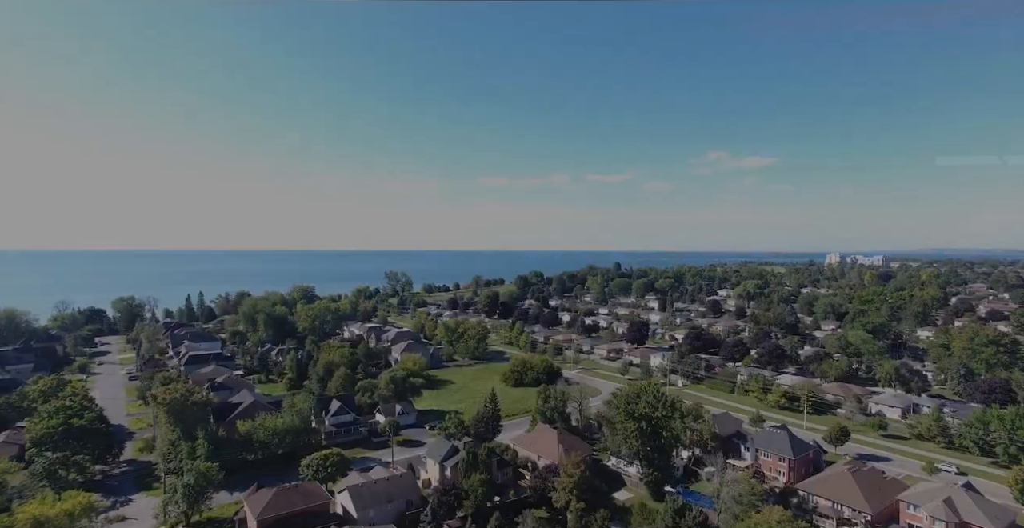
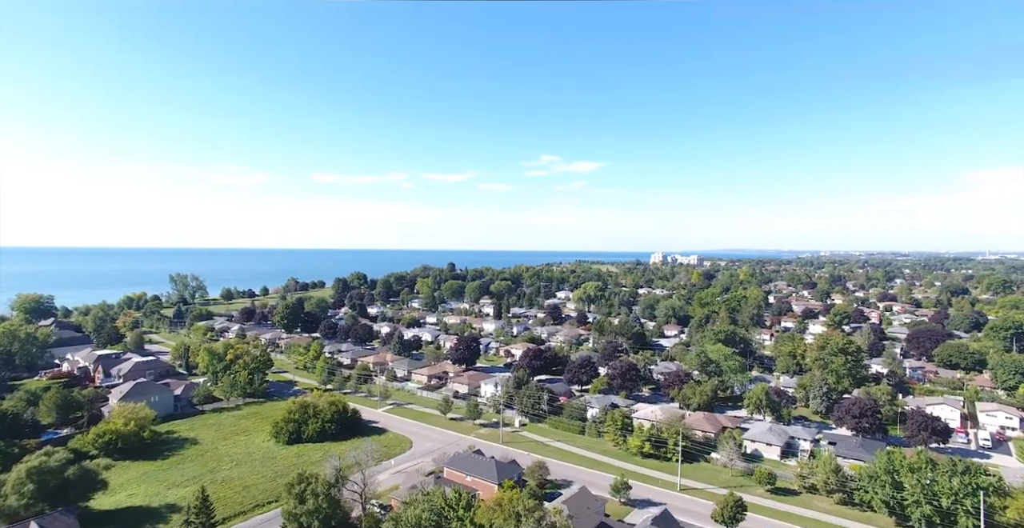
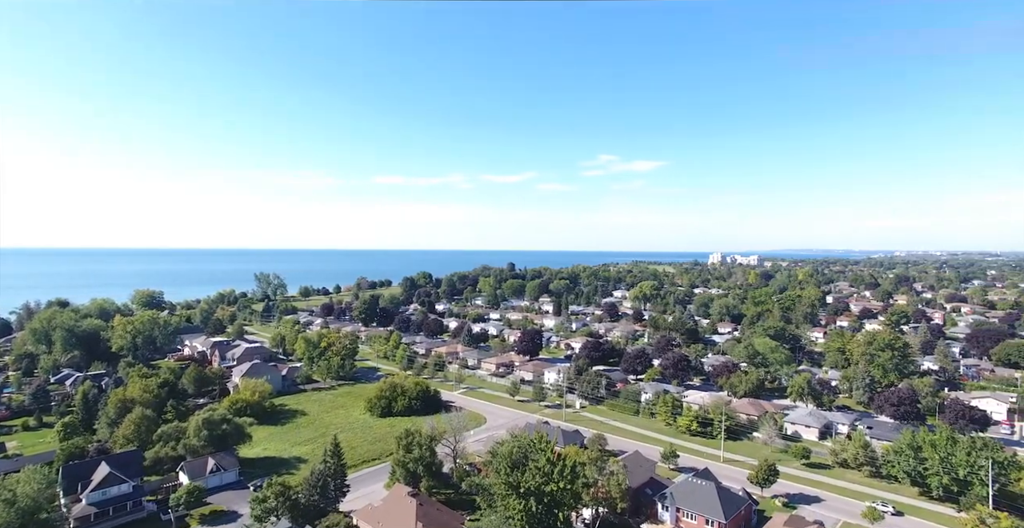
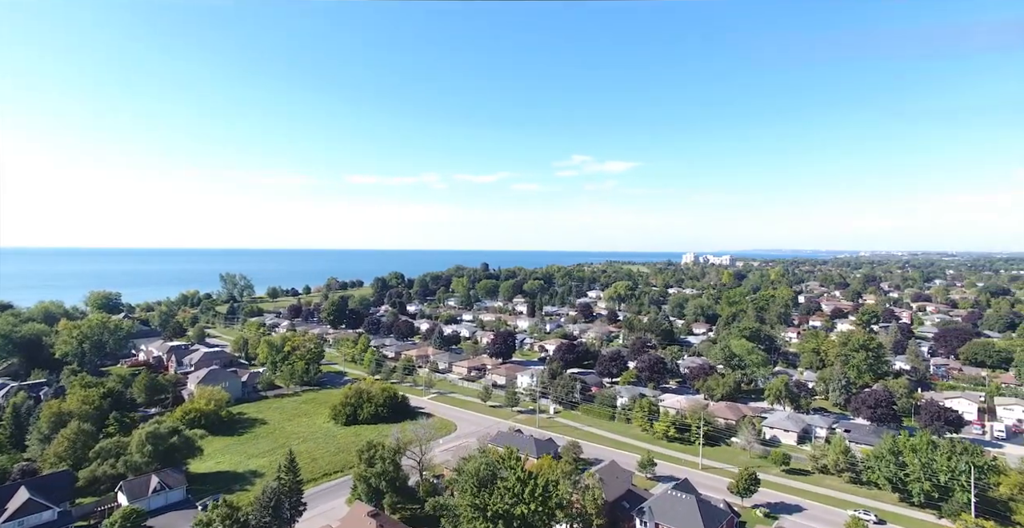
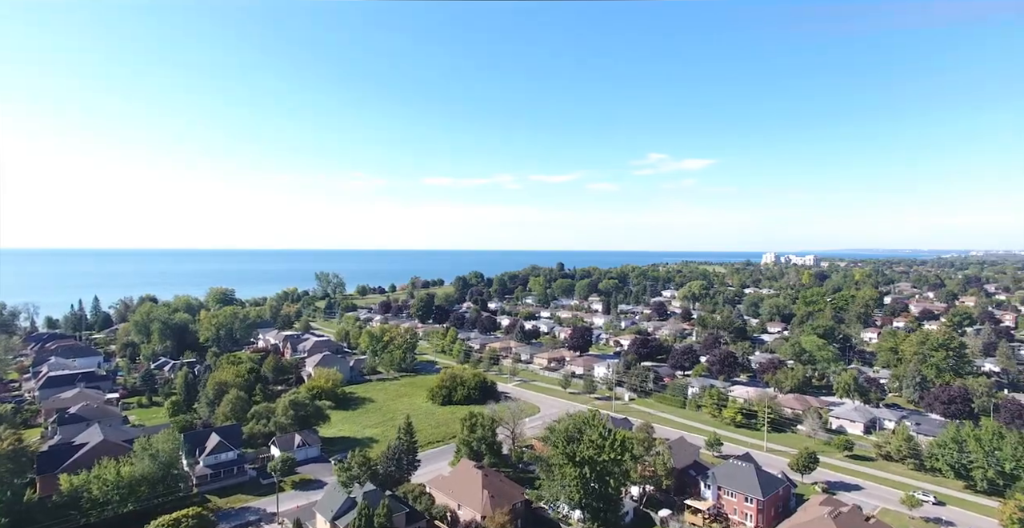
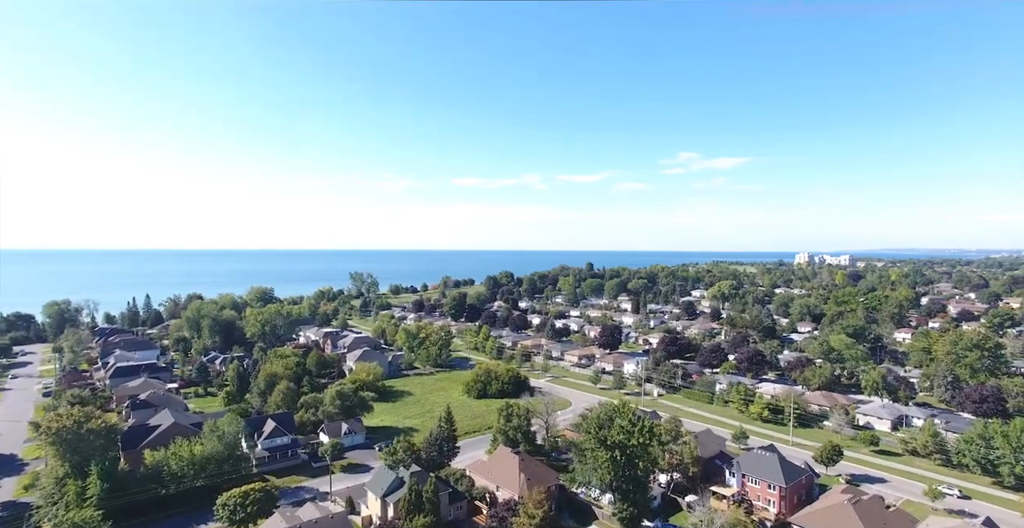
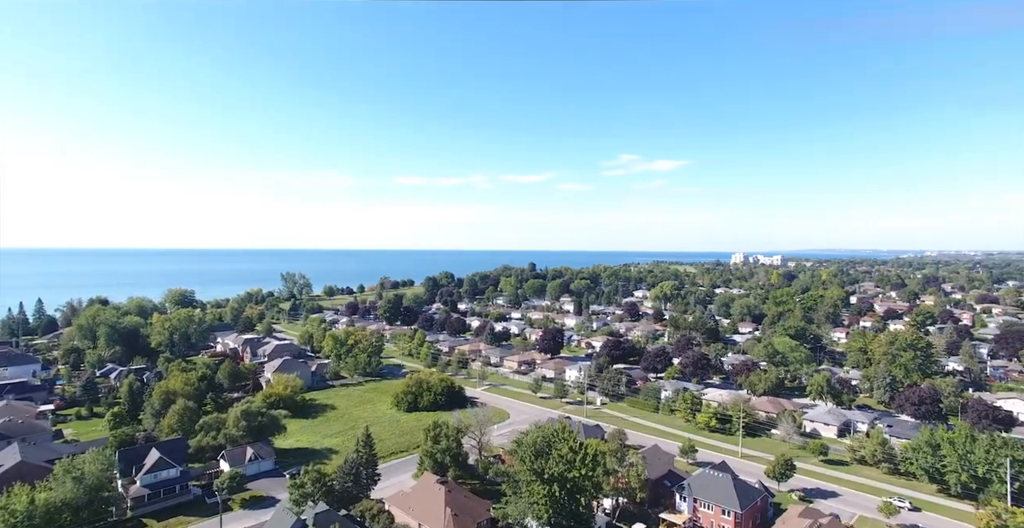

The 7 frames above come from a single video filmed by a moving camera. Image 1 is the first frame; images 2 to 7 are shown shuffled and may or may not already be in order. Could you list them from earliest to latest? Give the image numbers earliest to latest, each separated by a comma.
6, 5, 7, 3, 4, 2
